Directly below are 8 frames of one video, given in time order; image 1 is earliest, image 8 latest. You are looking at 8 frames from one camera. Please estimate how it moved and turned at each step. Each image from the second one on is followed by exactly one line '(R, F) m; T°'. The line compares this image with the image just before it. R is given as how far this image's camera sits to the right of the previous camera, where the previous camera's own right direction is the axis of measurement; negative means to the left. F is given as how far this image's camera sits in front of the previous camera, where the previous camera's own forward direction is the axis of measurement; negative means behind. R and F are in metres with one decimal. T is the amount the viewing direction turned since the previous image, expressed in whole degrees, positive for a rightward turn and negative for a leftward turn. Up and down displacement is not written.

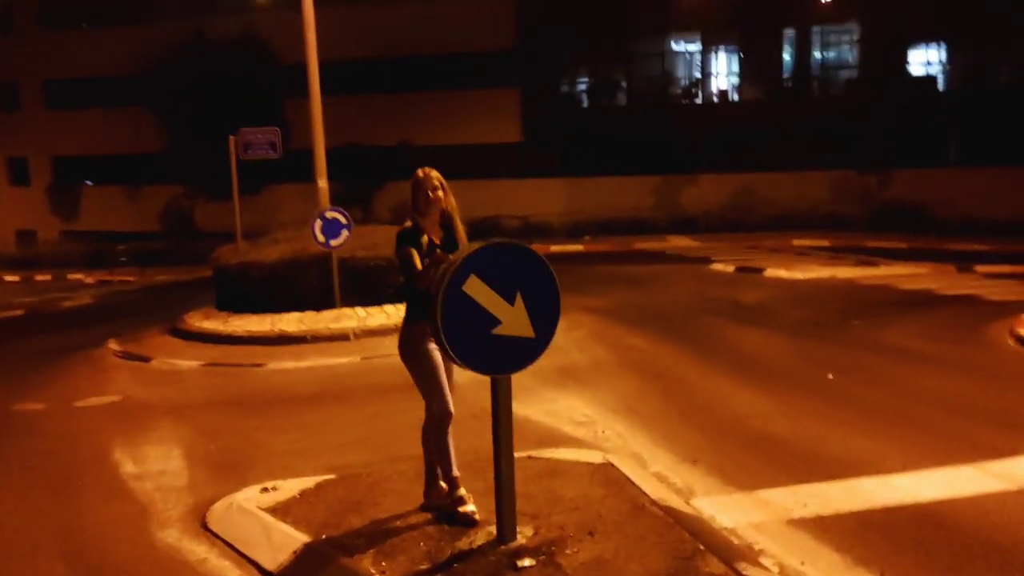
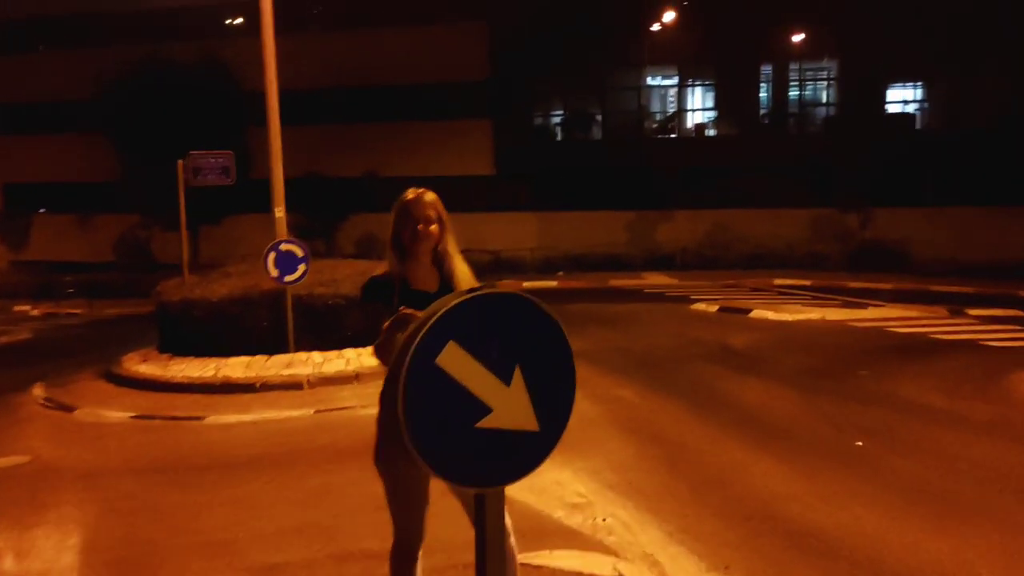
(-0.1, +1.2) m; +2°
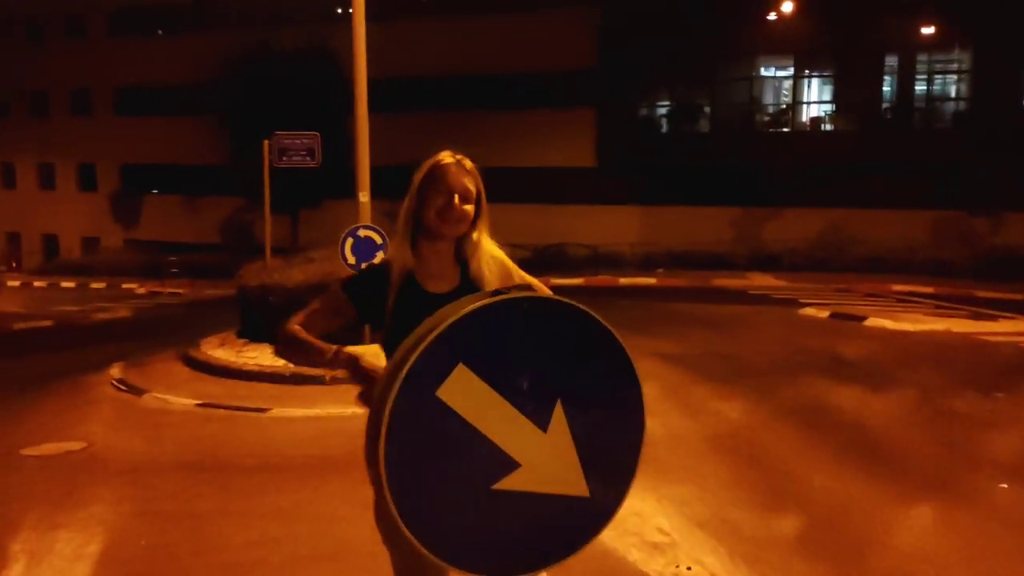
(+0.1, +0.8) m; -6°
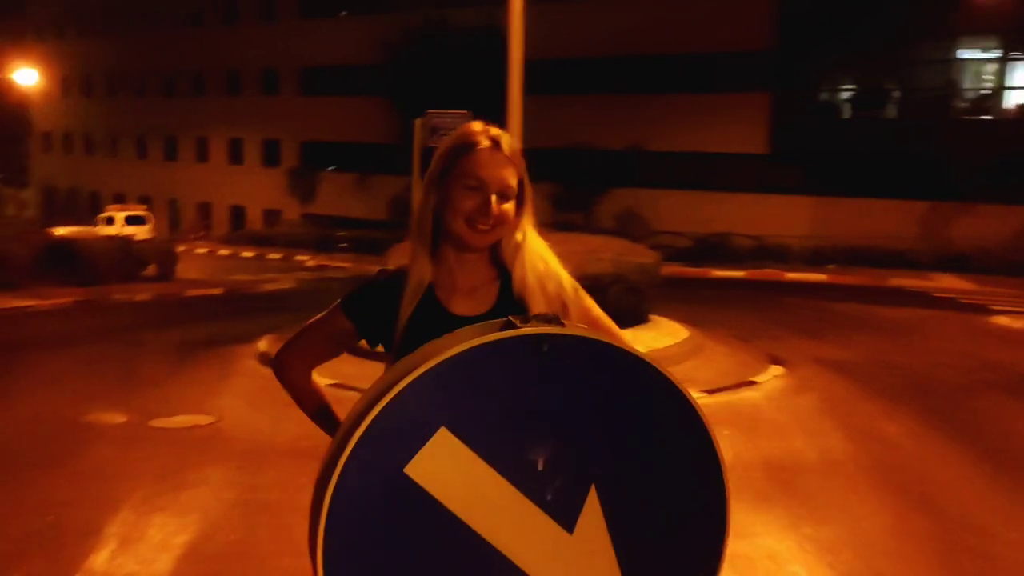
(+0.2, +0.6) m; -10°
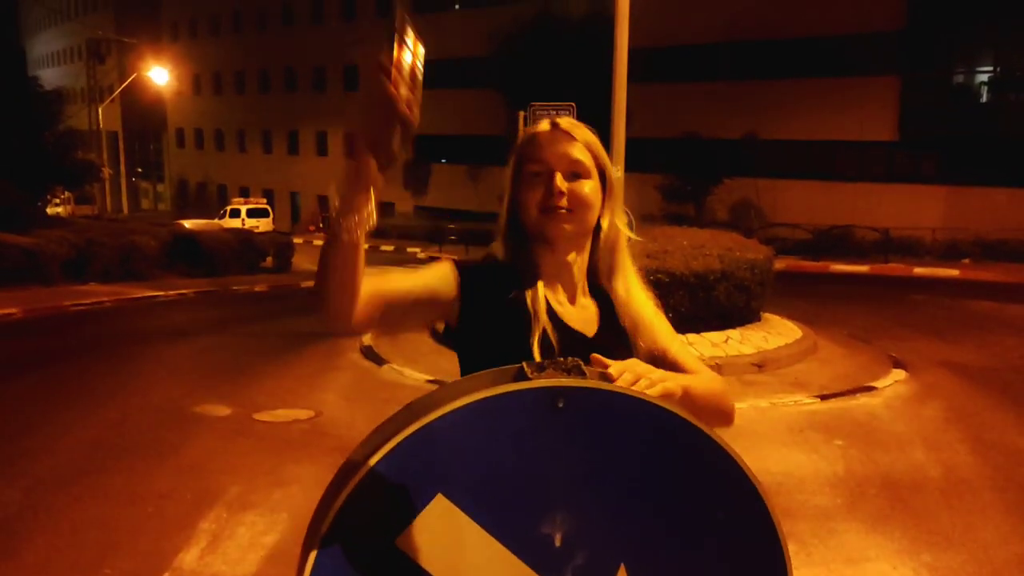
(+0.1, +0.2) m; -7°
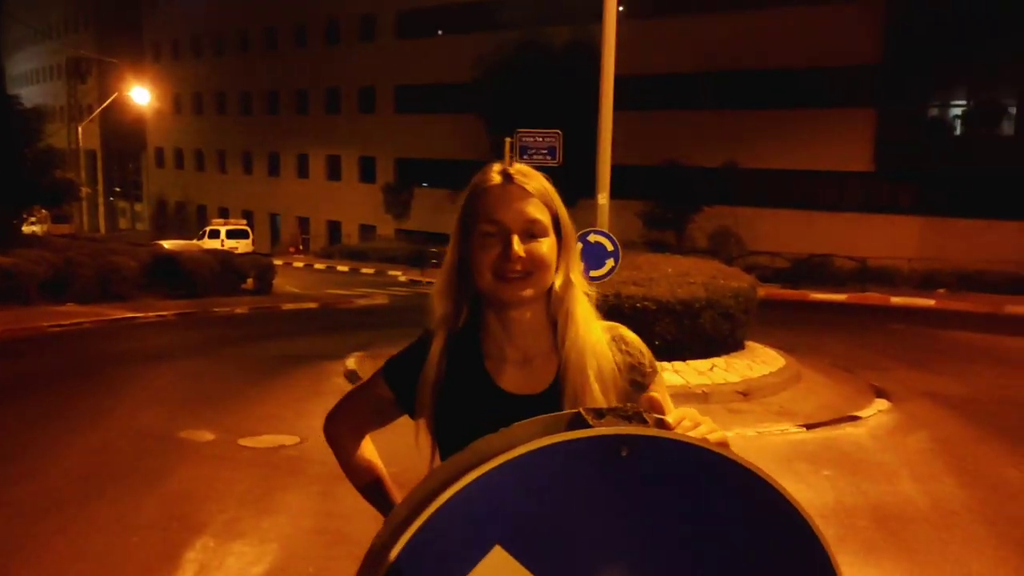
(-0.1, 0.0) m; +1°
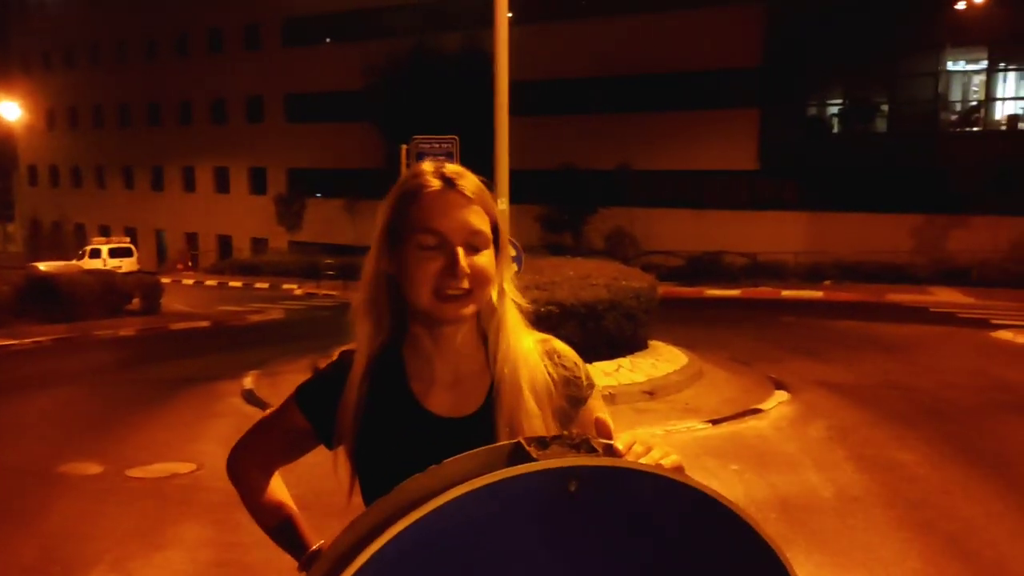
(0.0, +0.2) m; +6°
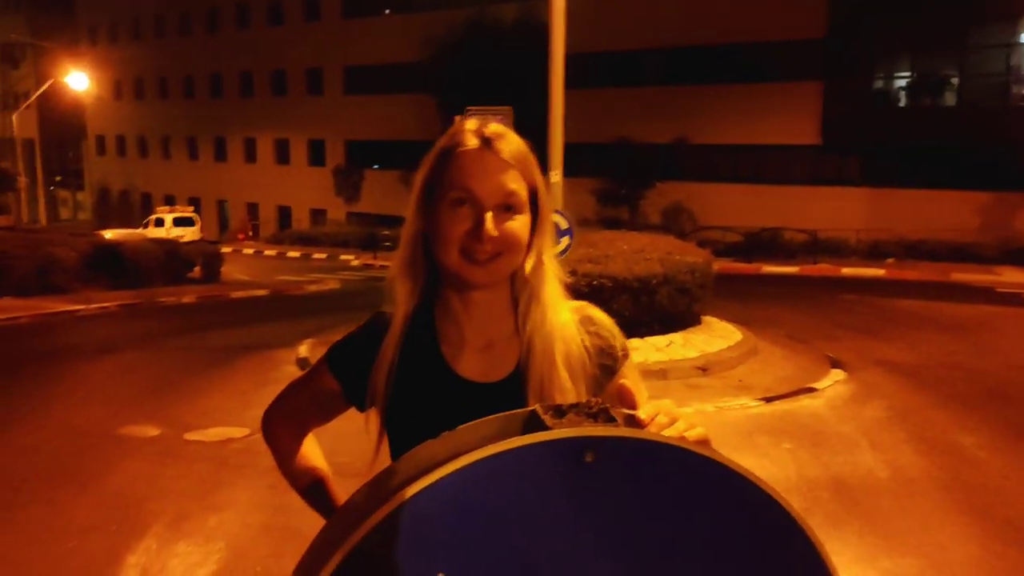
(0.0, 0.0) m; -3°
